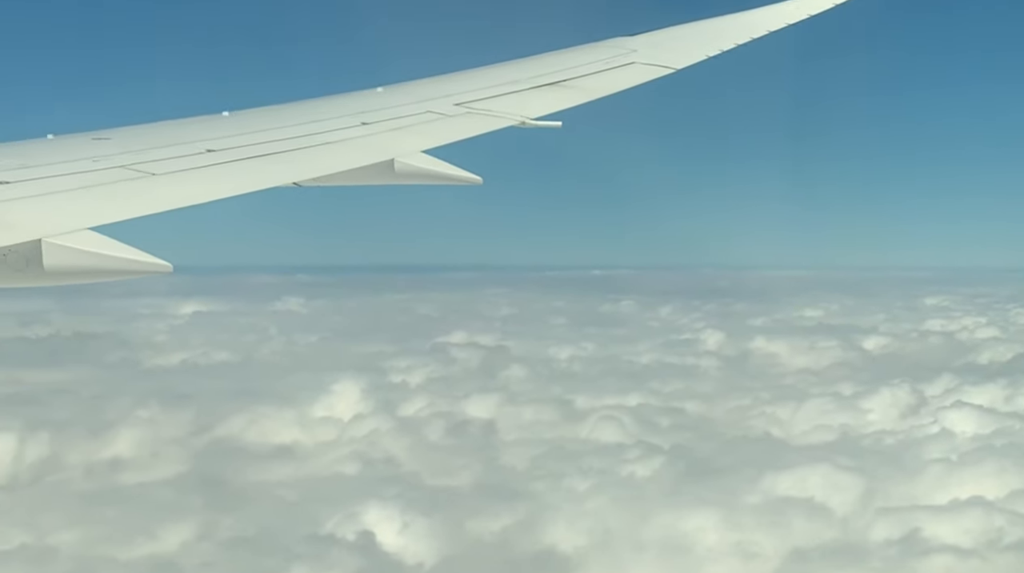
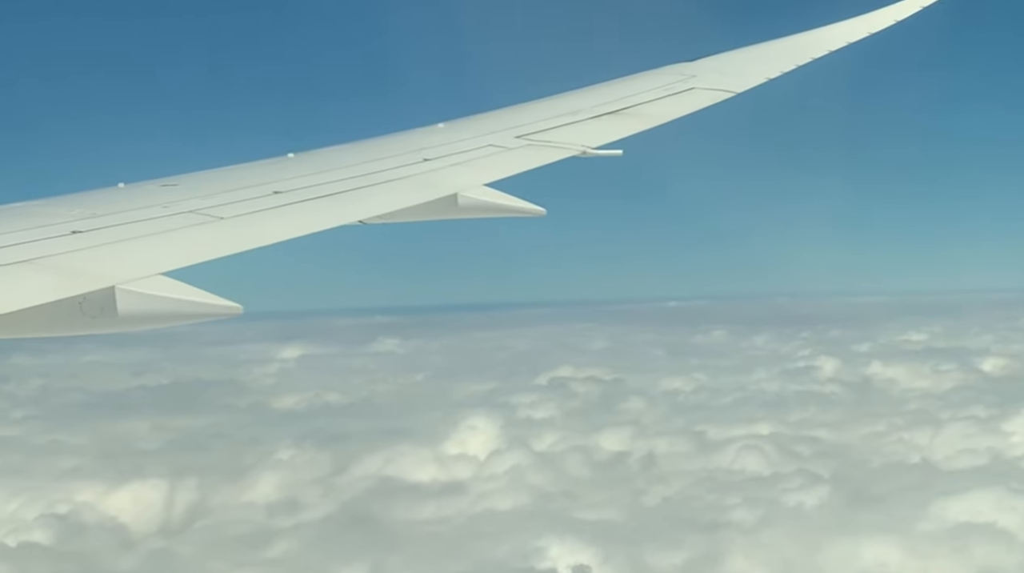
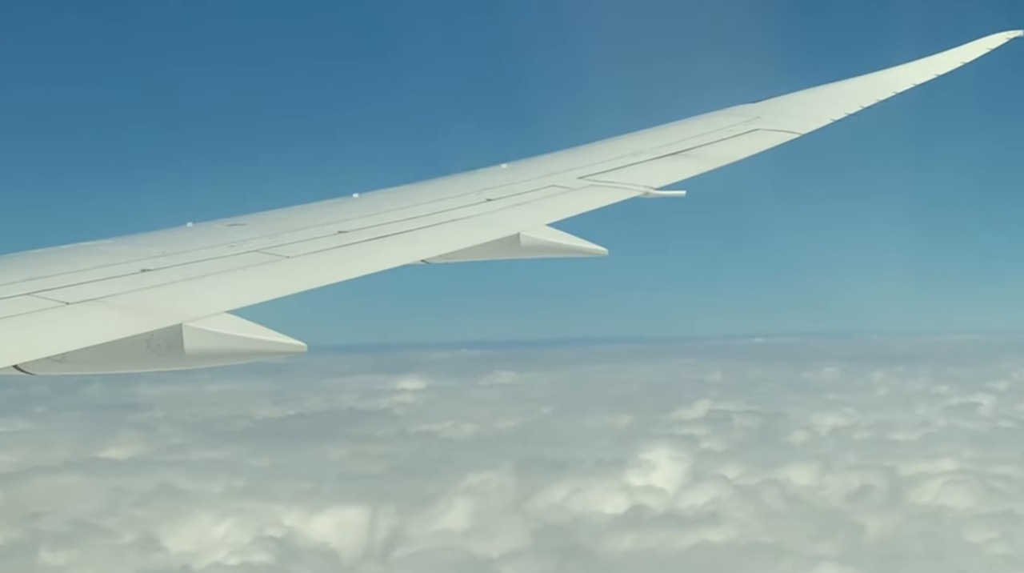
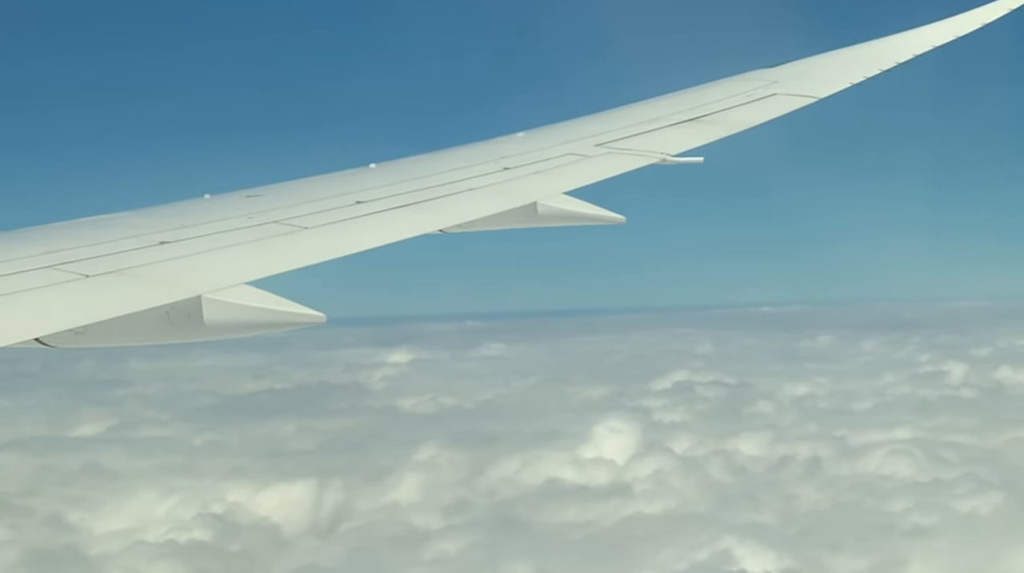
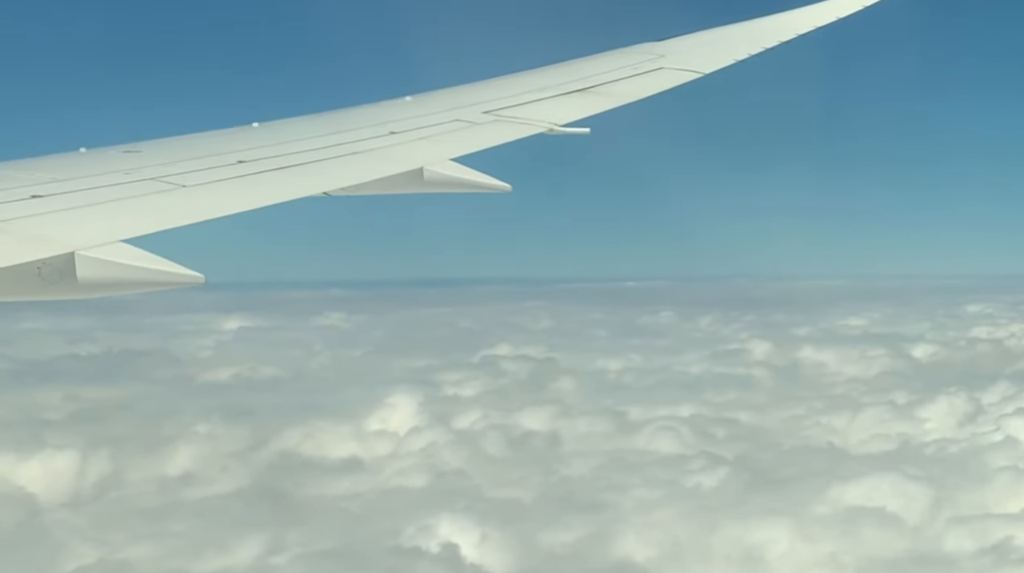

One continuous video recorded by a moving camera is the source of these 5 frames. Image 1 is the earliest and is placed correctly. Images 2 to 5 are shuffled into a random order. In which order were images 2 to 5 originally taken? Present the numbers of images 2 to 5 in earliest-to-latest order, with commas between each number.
5, 2, 4, 3
